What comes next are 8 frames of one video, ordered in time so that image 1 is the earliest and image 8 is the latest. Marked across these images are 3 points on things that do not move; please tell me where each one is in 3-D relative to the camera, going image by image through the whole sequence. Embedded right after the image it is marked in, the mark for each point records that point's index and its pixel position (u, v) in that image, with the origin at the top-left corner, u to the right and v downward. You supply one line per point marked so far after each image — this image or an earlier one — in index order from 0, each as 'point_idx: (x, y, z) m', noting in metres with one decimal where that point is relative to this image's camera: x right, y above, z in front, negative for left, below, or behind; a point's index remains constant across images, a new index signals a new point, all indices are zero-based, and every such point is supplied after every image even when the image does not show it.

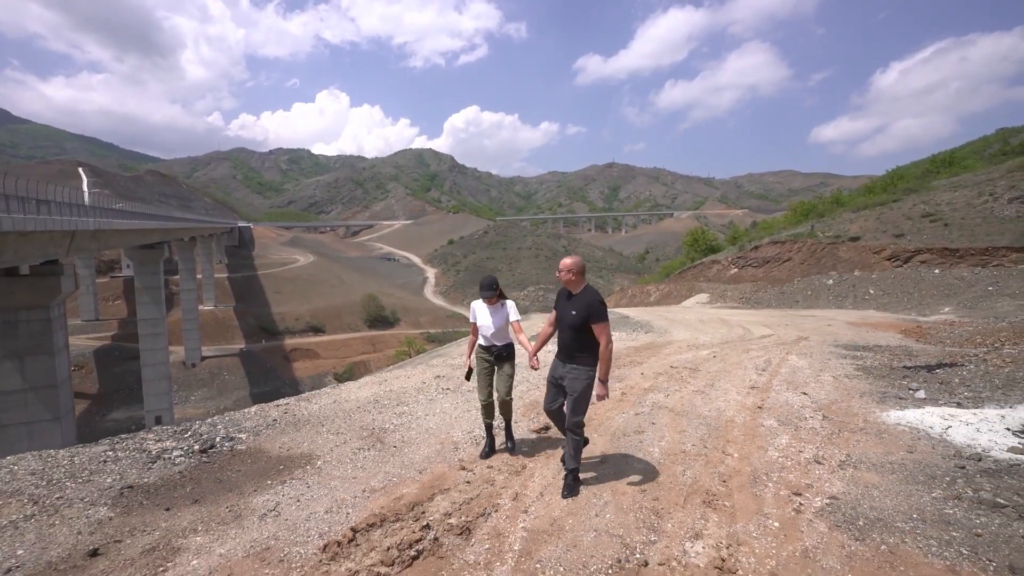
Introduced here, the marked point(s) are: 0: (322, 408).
0: (-2.1, -1.3, +5.6) m
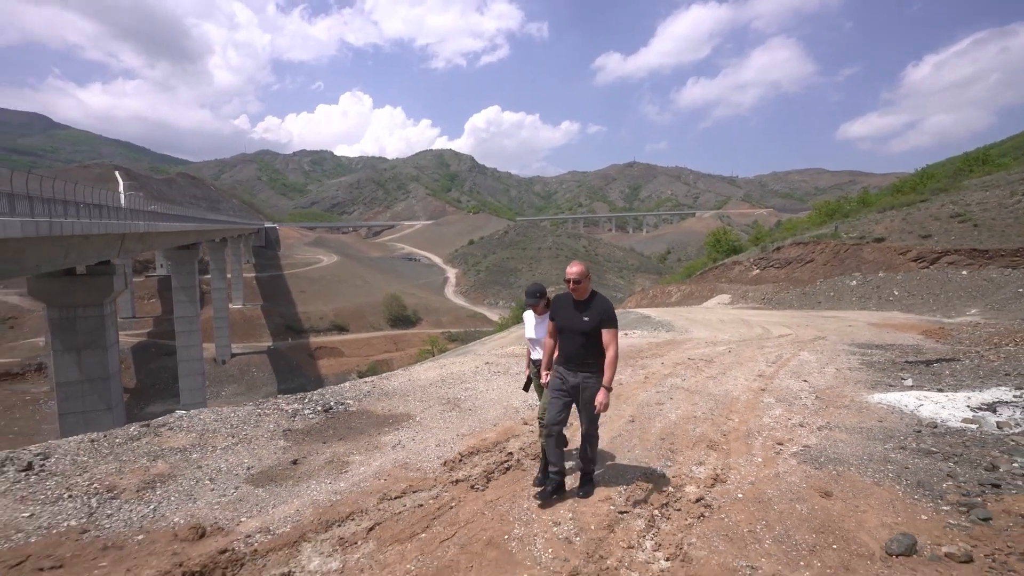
0: (-1.5, -1.3, +7.0) m
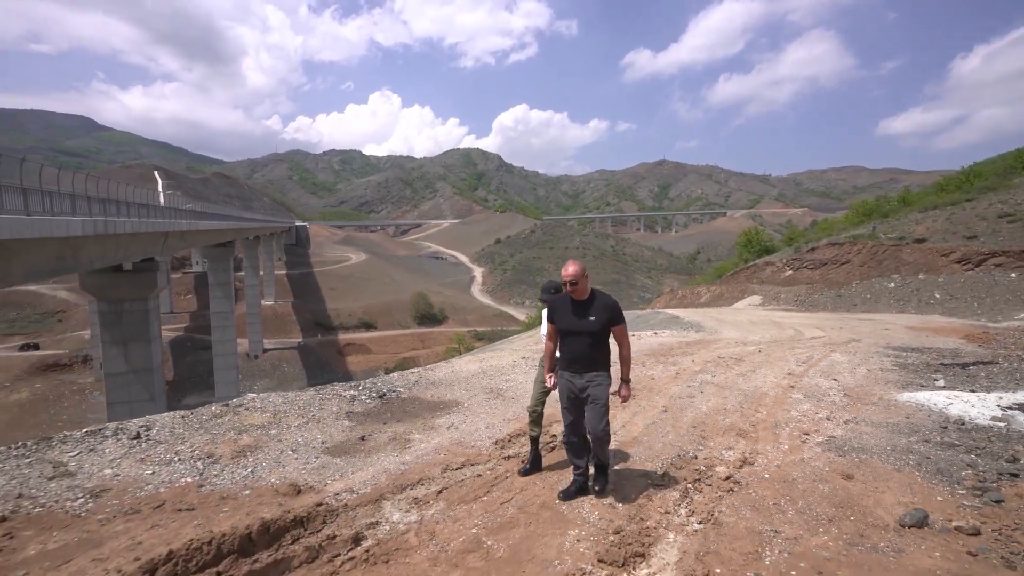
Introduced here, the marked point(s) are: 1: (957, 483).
0: (-1.0, -1.2, +7.5) m
1: (+3.4, -1.5, +3.9) m
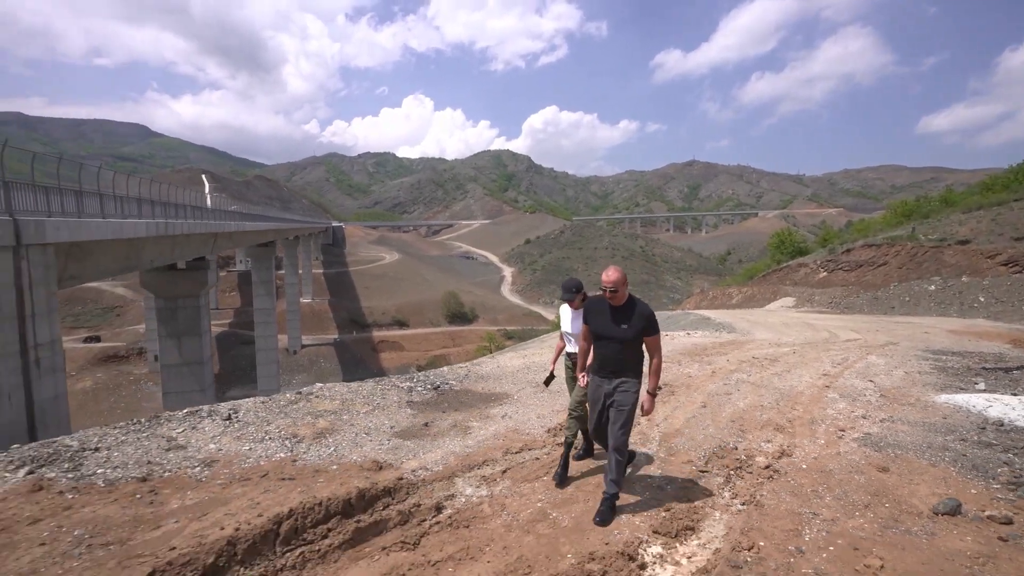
0: (-0.3, -1.2, +7.9) m
1: (+3.8, -1.5, +4.1) m
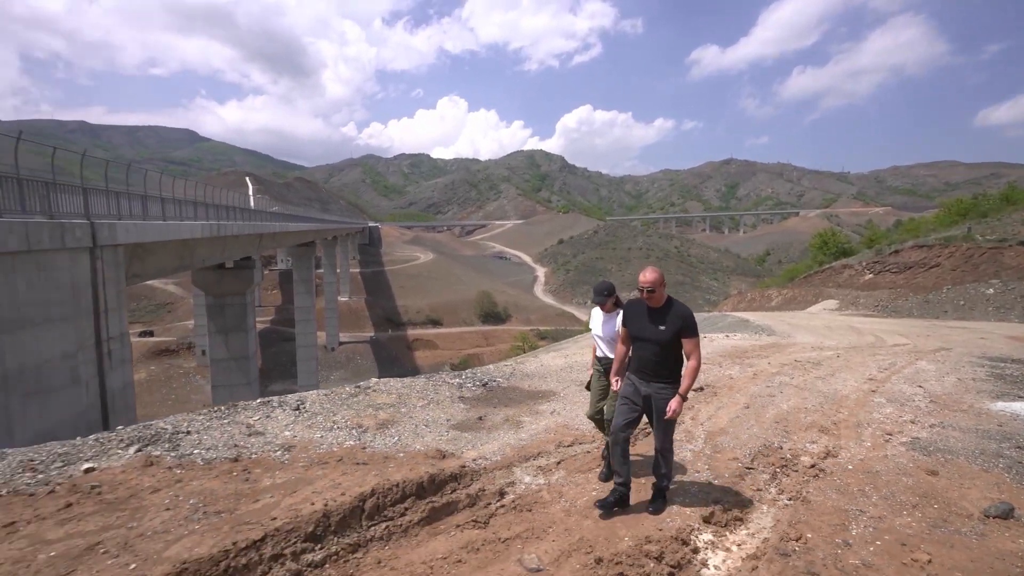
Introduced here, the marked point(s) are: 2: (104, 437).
0: (+0.4, -1.3, +8.2) m
1: (+4.2, -1.6, +4.1) m
2: (-3.7, -1.4, +4.8) m
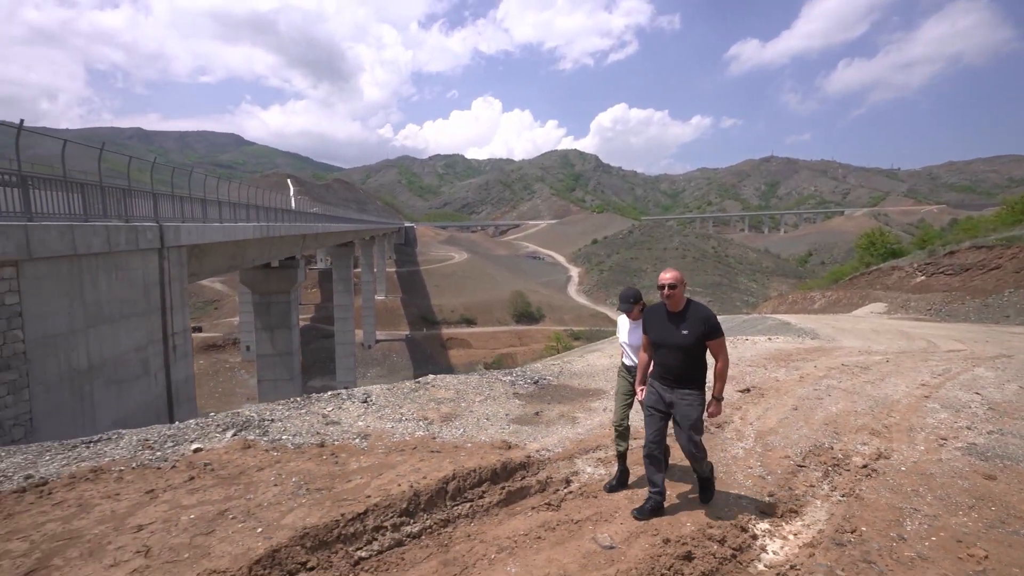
0: (+1.1, -1.3, +8.4) m
1: (+4.8, -1.6, +4.2) m
2: (-3.2, -1.4, +5.4) m
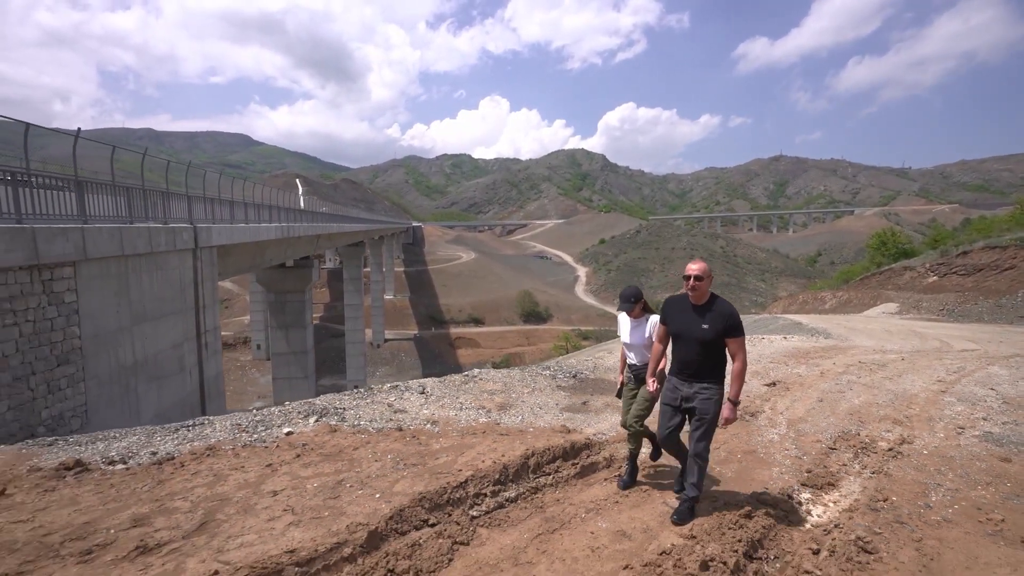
0: (+1.8, -1.3, +8.9) m
1: (+5.3, -1.6, +4.6) m
2: (-2.6, -1.4, +5.9) m
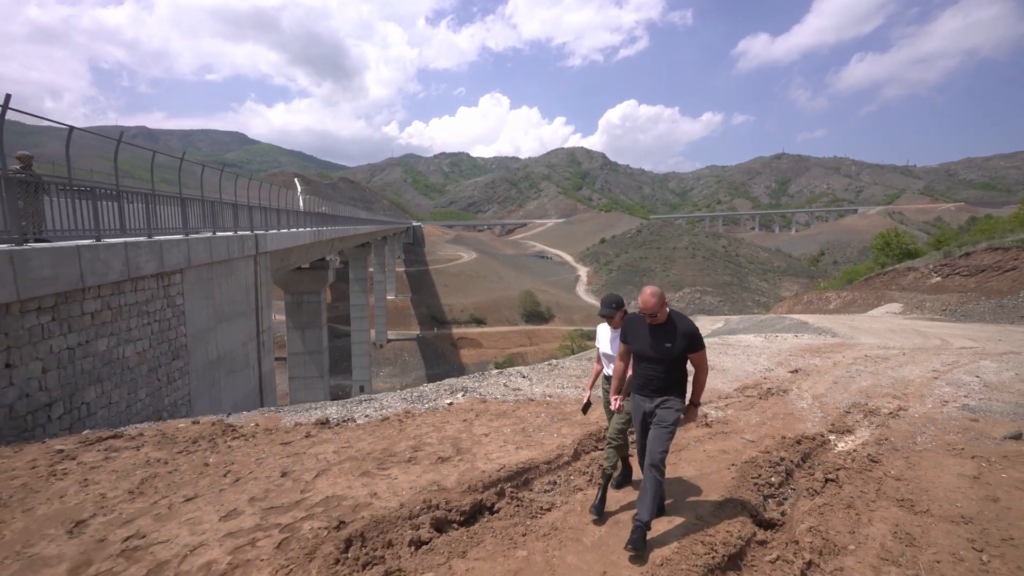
0: (+3.1, -1.4, +10.9) m
1: (+6.7, -1.7, +6.6) m
2: (-1.2, -1.5, +7.8) m
